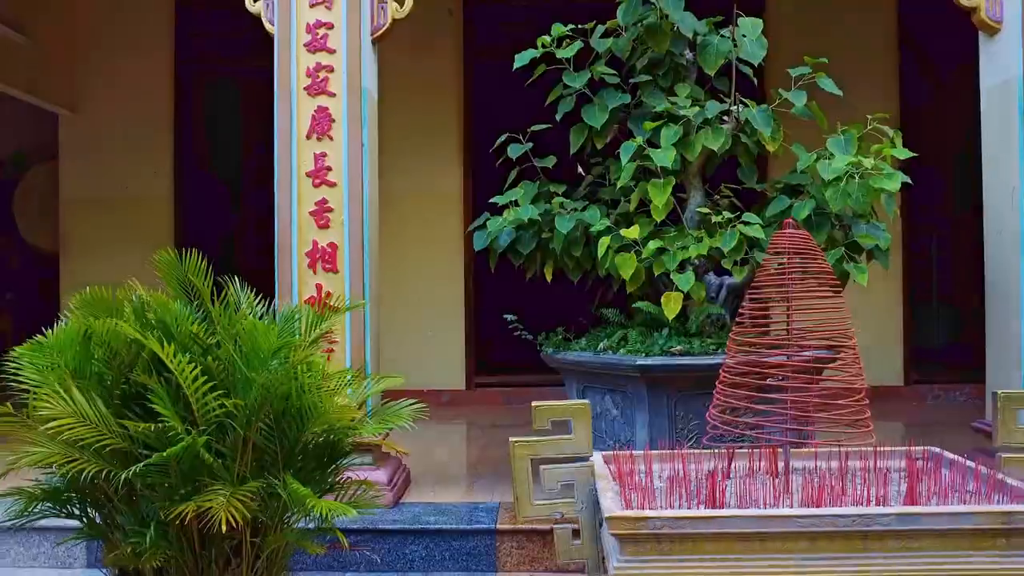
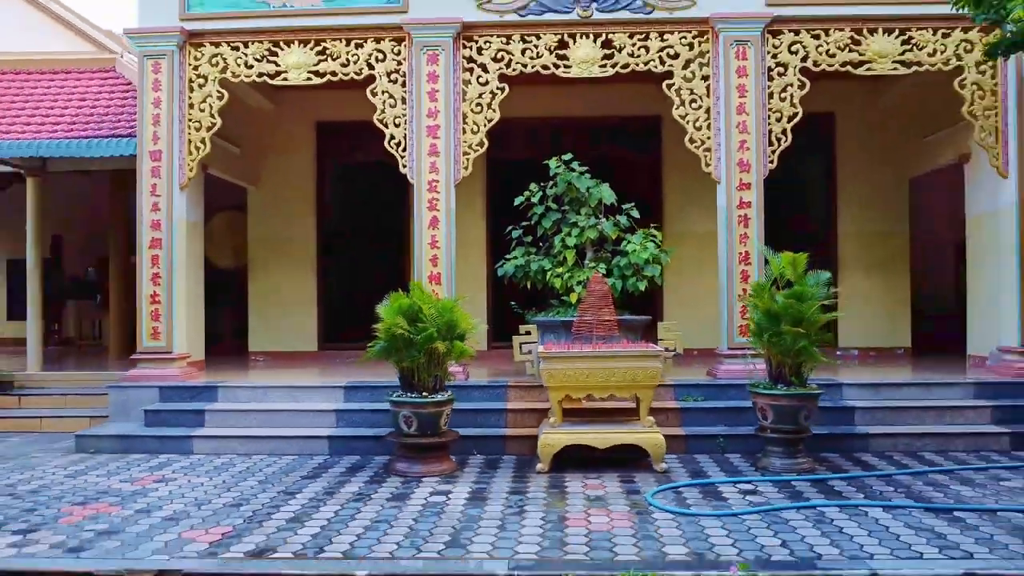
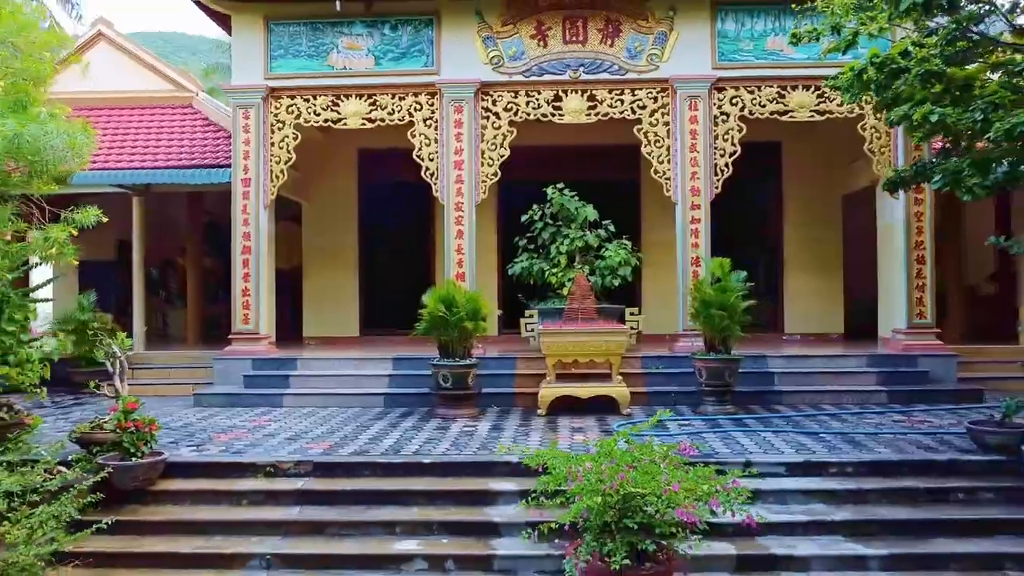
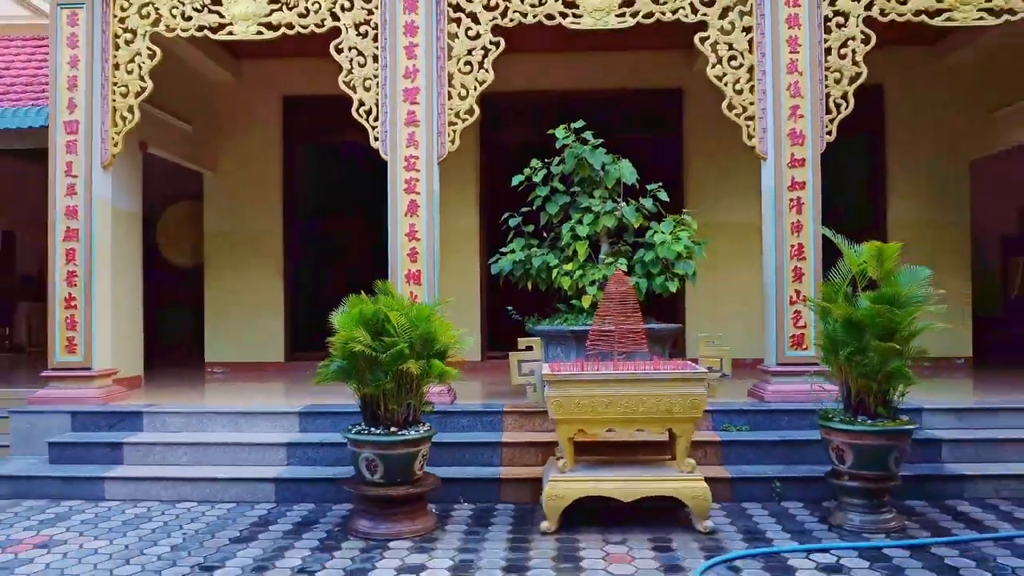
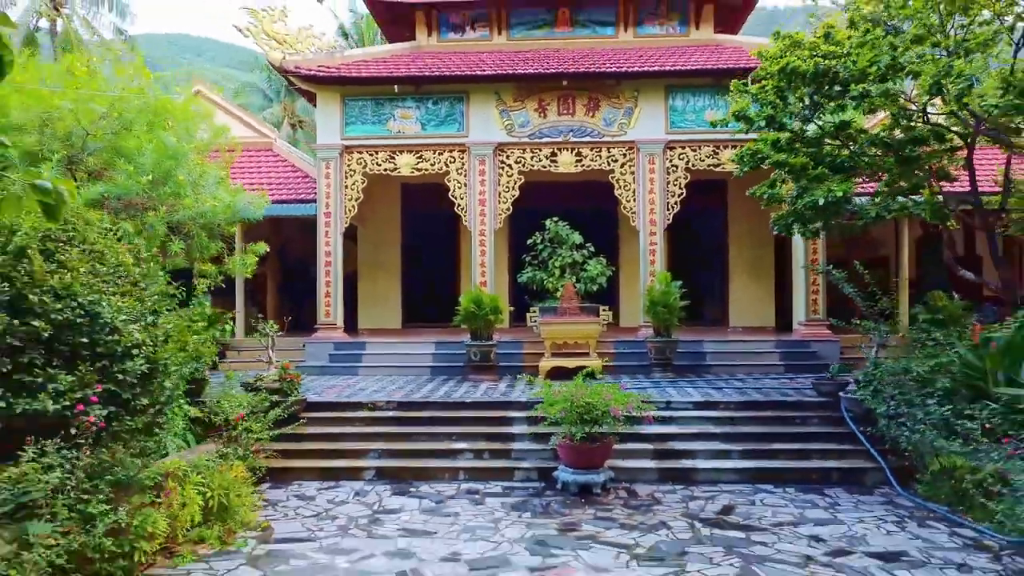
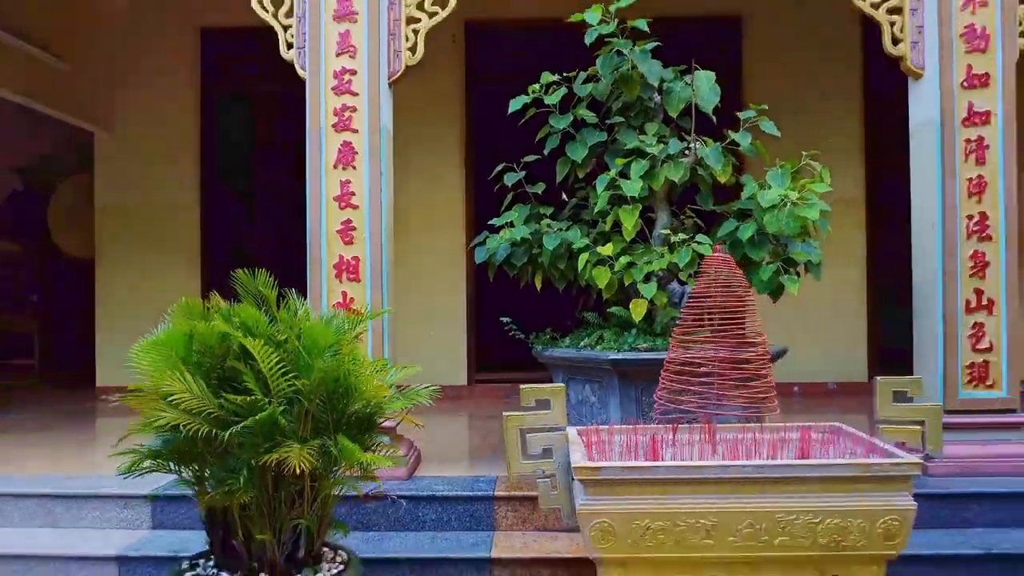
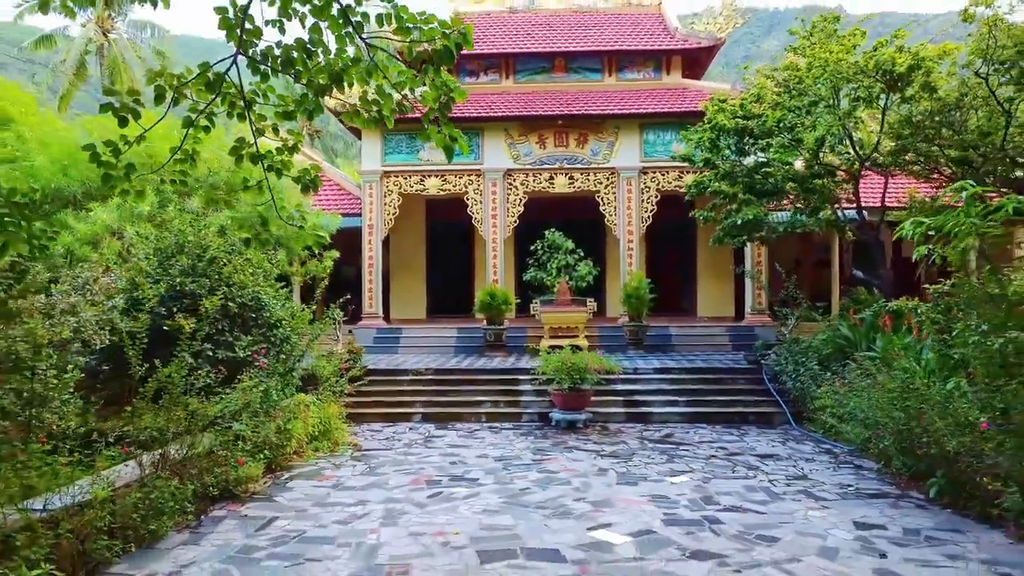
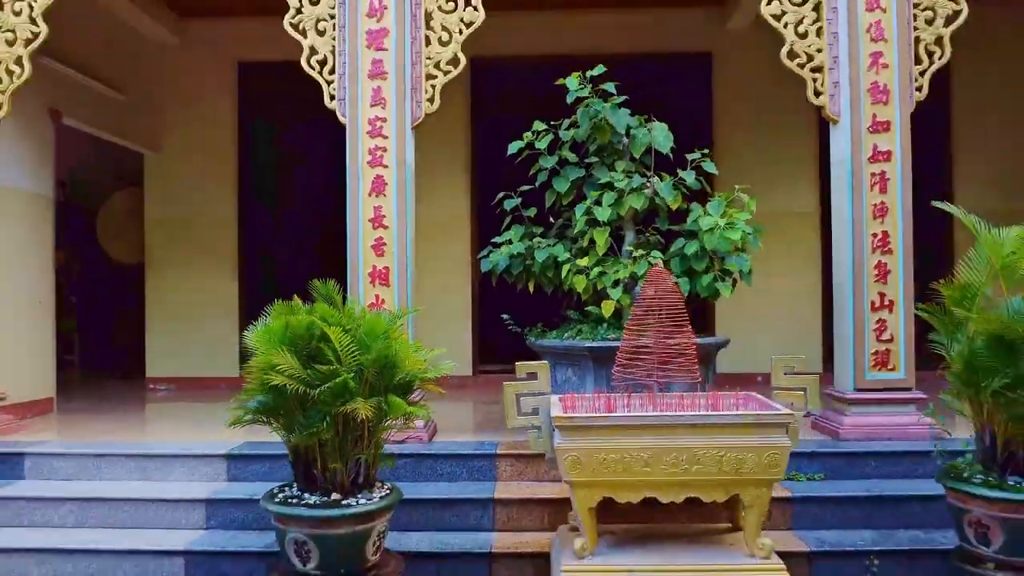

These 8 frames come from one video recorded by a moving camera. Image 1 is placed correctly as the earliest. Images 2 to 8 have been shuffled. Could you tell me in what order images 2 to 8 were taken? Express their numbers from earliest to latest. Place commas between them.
6, 8, 4, 2, 3, 5, 7
